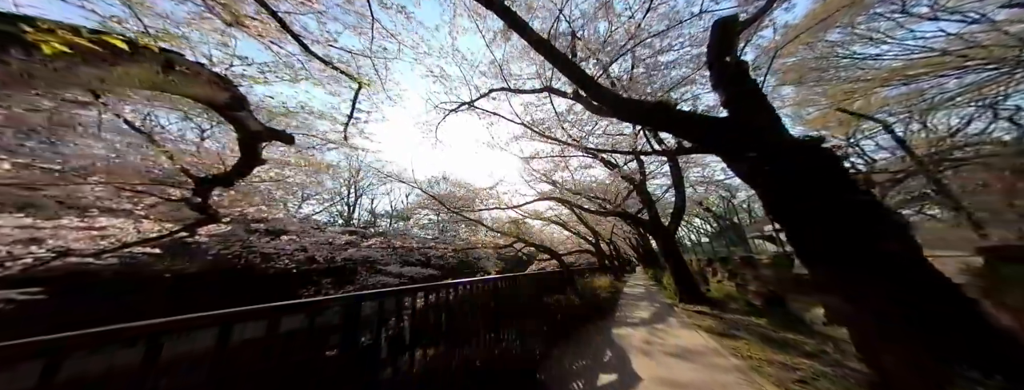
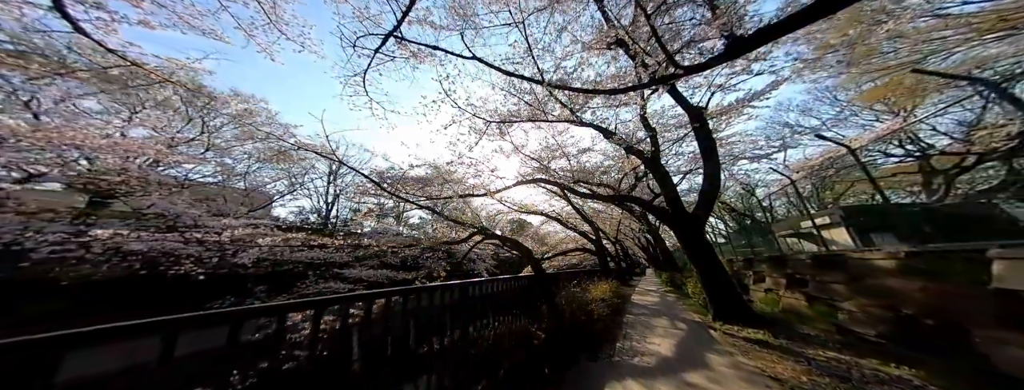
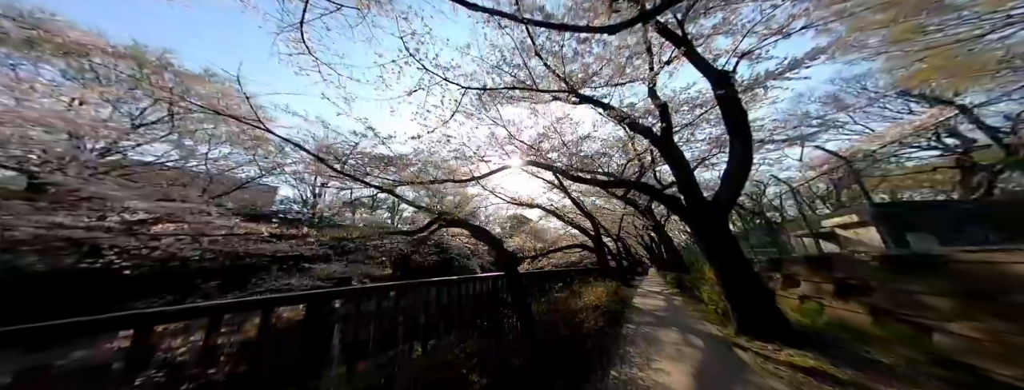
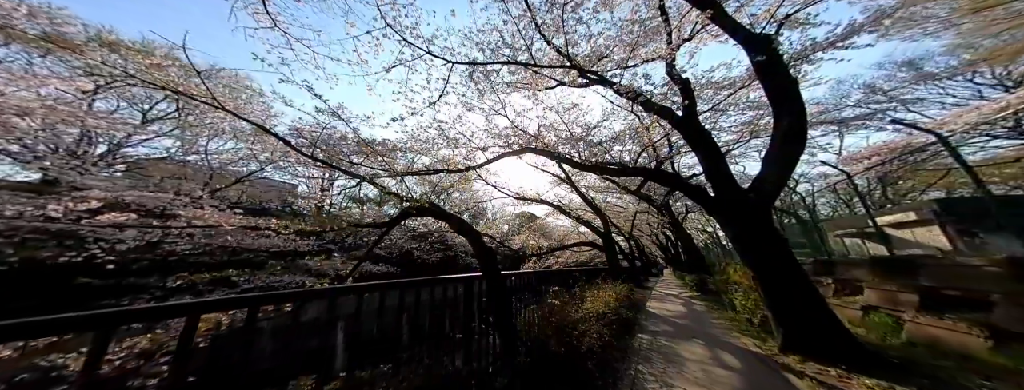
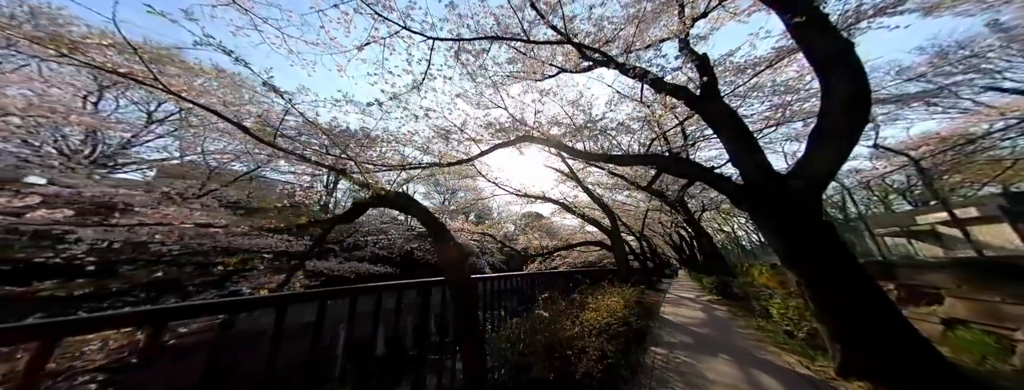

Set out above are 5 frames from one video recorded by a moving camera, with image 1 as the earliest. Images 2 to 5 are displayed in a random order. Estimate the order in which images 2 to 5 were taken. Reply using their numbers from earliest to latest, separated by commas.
2, 3, 4, 5
